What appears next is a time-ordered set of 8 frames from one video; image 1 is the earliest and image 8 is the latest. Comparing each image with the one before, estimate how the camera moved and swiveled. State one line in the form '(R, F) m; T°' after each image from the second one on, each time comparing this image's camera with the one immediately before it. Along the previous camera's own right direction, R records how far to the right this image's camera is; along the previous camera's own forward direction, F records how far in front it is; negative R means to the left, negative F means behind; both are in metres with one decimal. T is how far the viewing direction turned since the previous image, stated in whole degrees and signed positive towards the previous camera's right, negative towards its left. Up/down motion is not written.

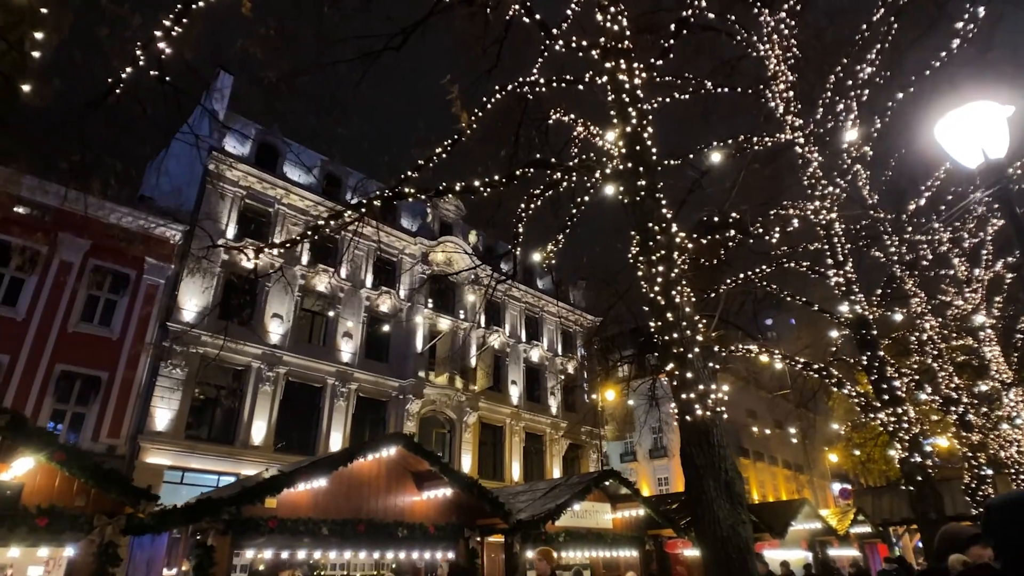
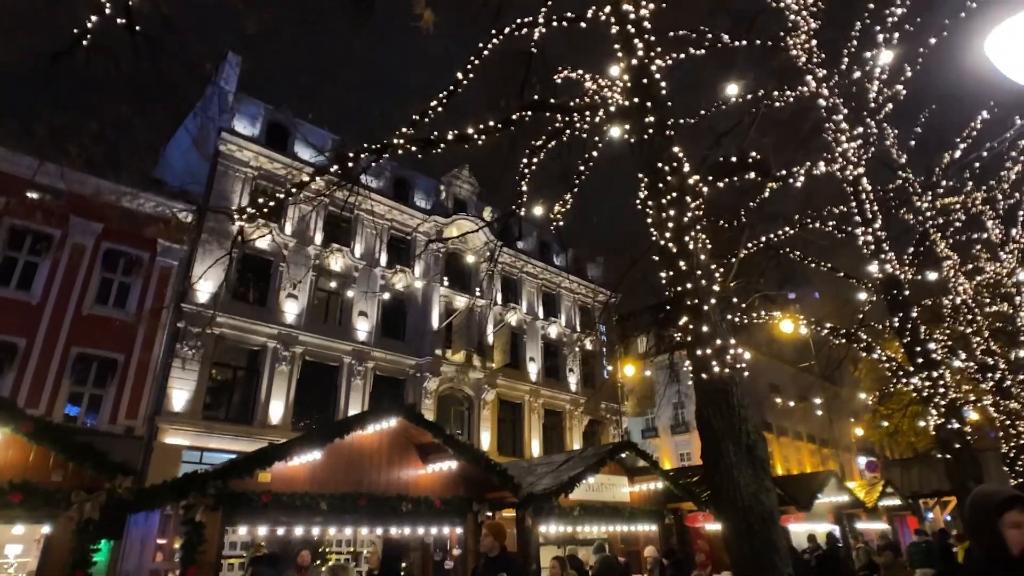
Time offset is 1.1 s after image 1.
(+0.2, +0.5) m; -2°
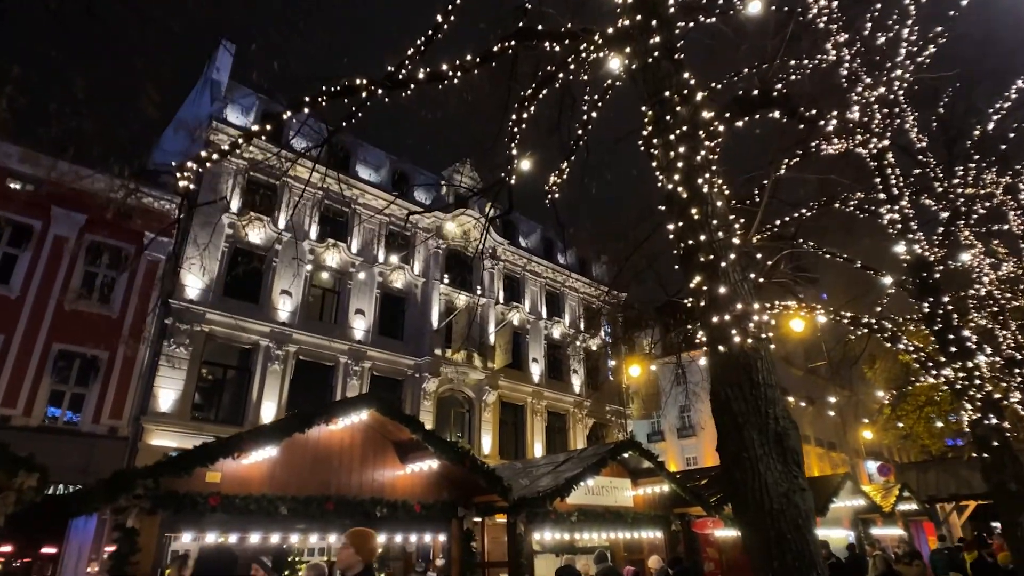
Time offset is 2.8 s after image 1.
(+0.2, +0.8) m; 0°
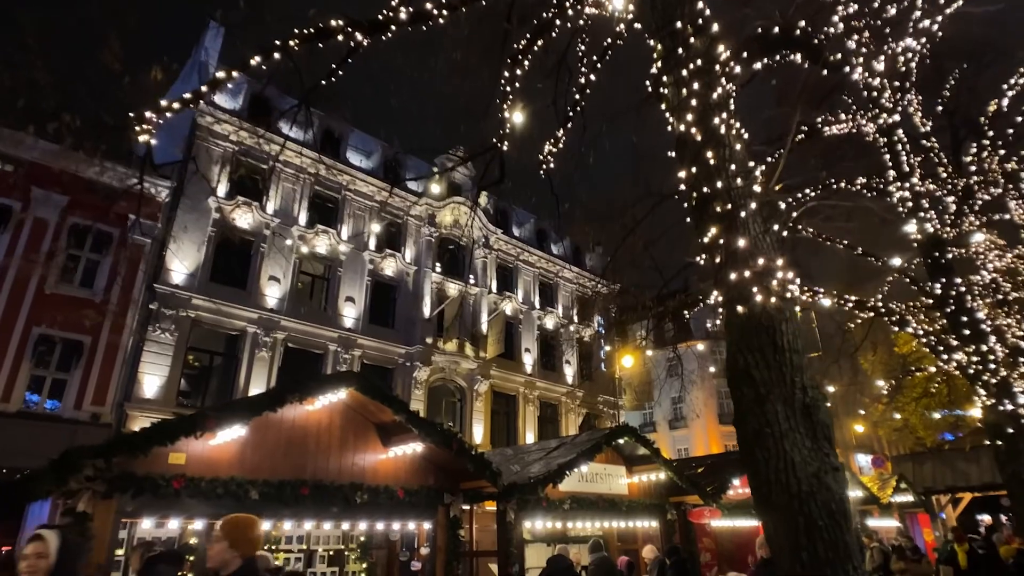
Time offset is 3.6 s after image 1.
(0.0, +0.4) m; +1°
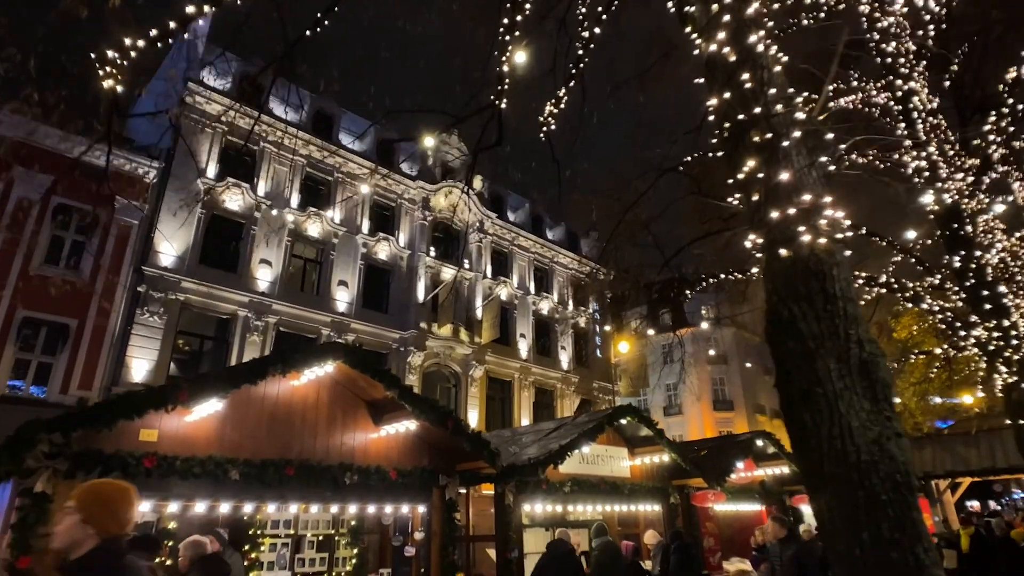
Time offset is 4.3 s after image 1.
(0.0, +0.4) m; 0°
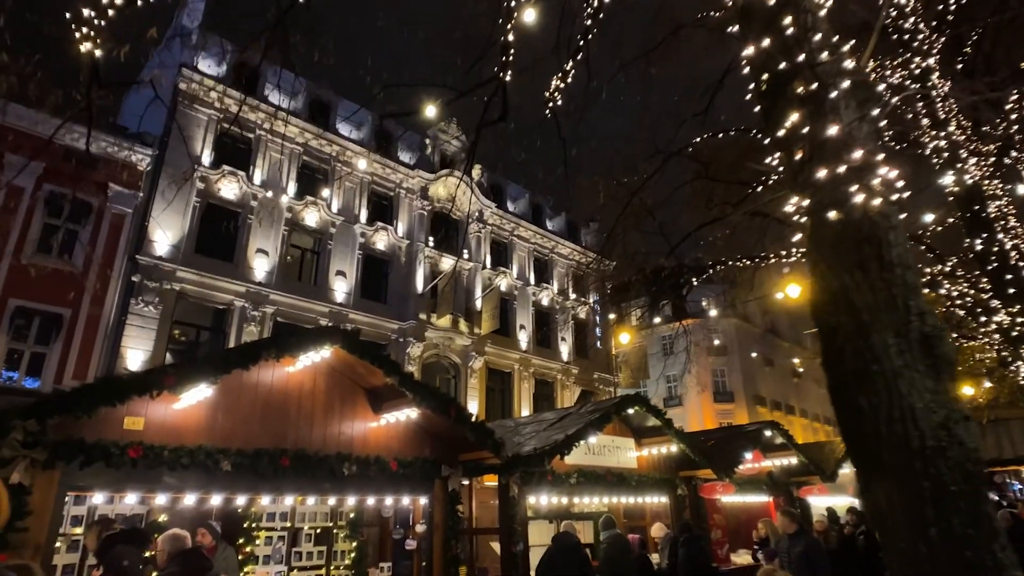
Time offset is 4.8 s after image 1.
(-0.1, +0.3) m; 0°
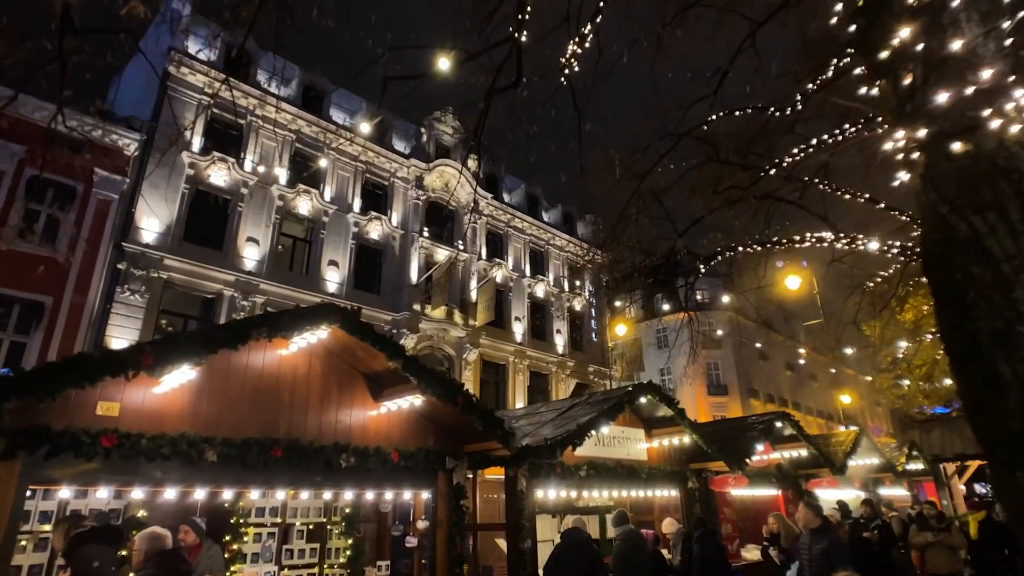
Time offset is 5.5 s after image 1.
(-0.2, +0.4) m; +1°
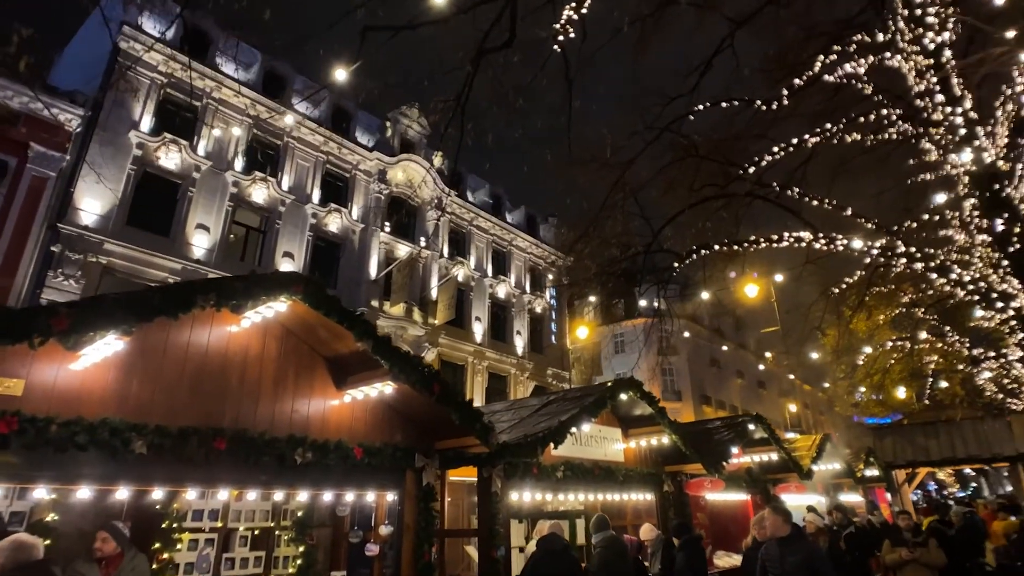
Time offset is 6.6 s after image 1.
(-0.2, +0.6) m; +4°
